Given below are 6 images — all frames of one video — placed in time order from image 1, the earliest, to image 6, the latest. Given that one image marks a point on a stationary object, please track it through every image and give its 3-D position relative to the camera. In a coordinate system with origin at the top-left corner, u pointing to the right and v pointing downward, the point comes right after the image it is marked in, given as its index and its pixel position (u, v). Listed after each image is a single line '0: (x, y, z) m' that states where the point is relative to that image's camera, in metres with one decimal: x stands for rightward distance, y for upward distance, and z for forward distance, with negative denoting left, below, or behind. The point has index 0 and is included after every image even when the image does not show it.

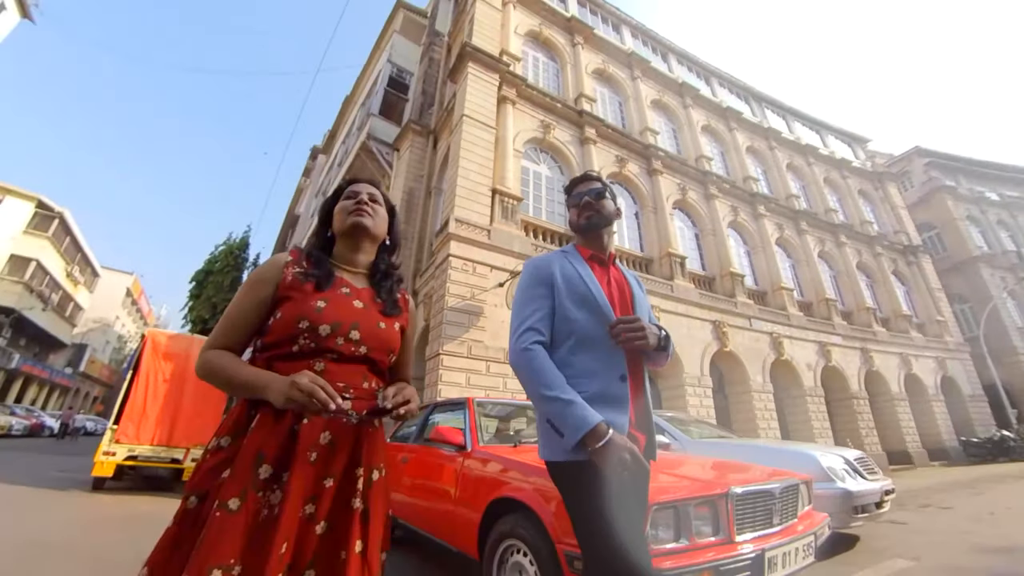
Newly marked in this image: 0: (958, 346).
0: (+17.0, -2.1, +17.7) m
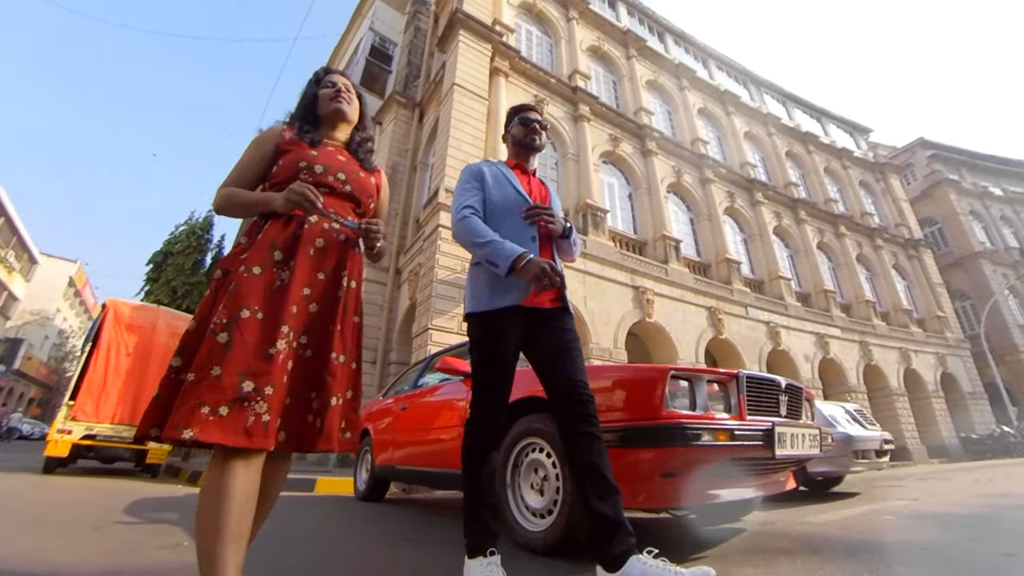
0: (+16.6, -2.2, +17.4) m
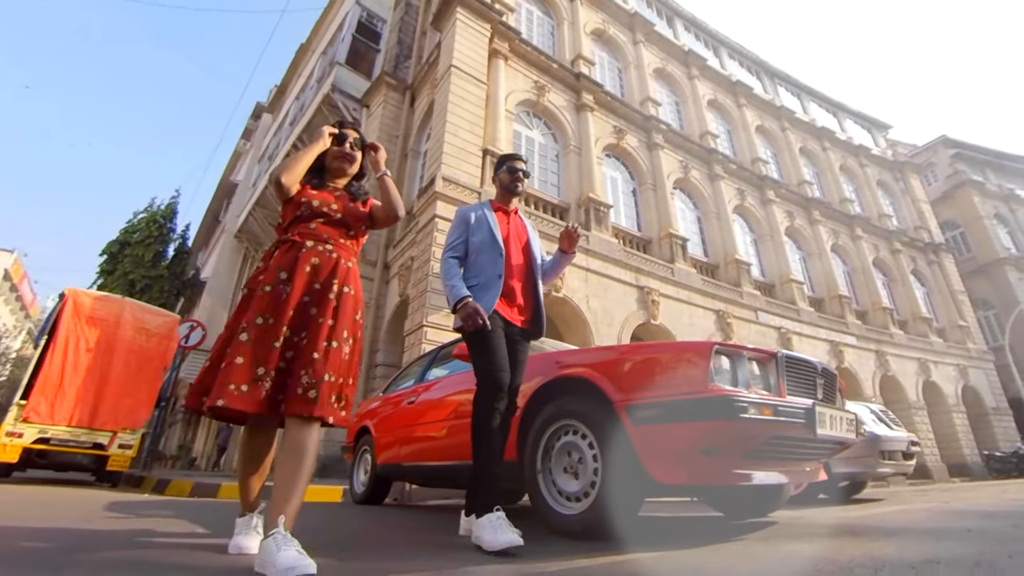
0: (+16.5, -2.5, +16.7) m
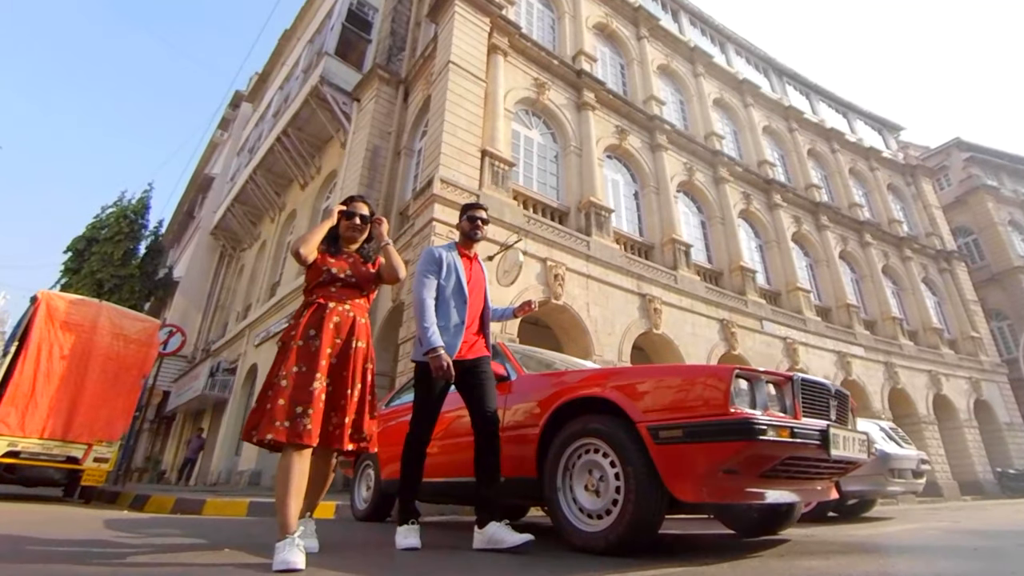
0: (+16.4, -2.7, +16.3) m
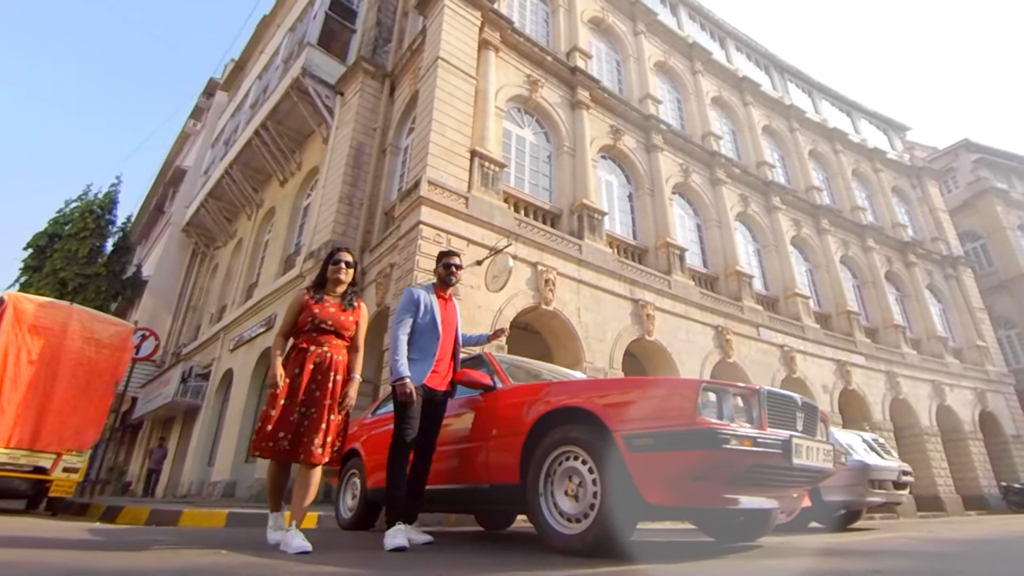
0: (+16.2, -2.9, +15.9) m
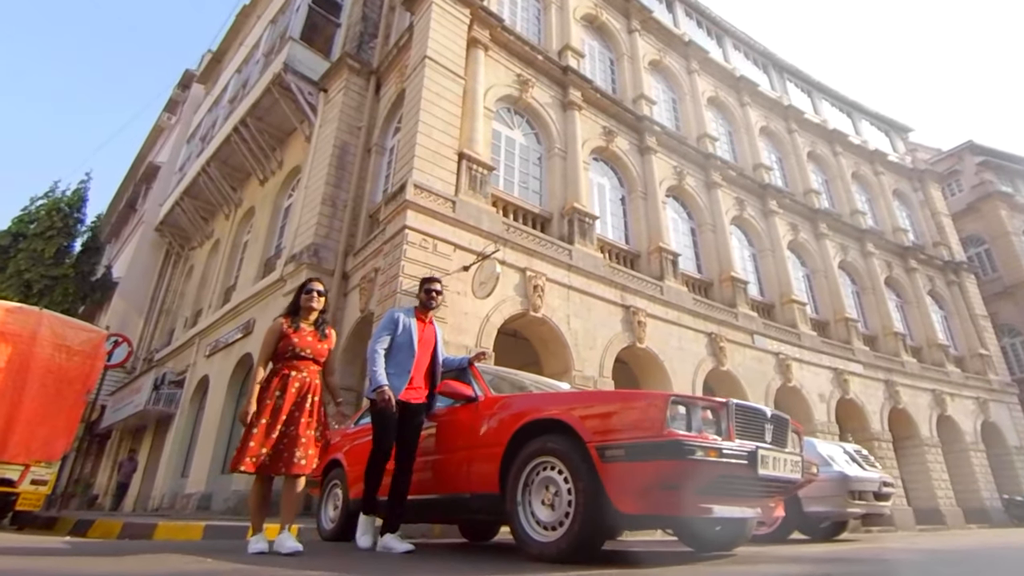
0: (+16.0, -3.0, +15.6) m
